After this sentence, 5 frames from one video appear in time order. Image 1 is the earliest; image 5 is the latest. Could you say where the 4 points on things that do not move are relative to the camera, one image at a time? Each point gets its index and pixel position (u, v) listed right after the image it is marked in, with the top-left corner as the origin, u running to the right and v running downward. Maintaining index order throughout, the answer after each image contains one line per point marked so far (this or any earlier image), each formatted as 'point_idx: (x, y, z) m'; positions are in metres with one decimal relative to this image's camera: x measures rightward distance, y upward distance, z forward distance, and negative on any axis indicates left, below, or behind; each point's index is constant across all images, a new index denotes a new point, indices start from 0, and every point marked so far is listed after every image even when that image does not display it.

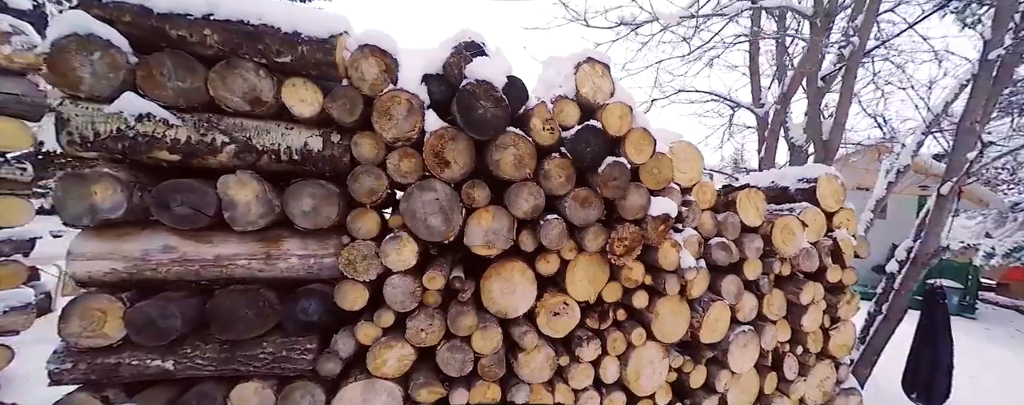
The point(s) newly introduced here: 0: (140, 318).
0: (-1.4, -0.4, +1.4) m
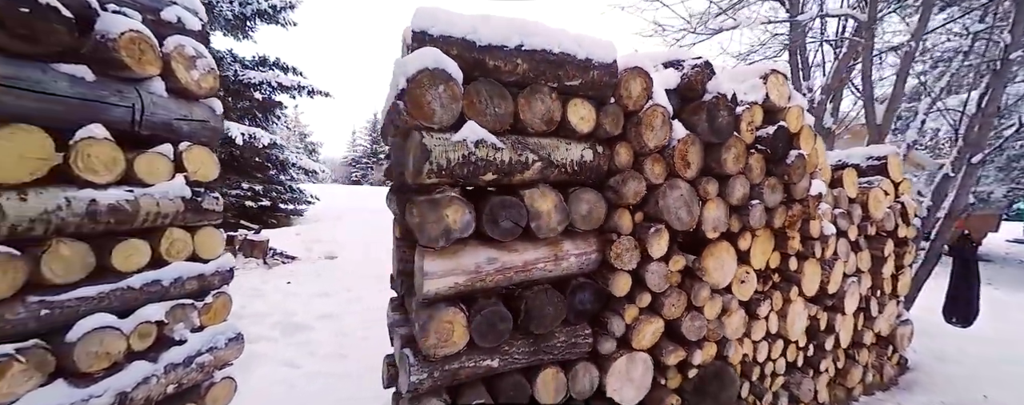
0: (-0.1, -0.5, +1.6) m
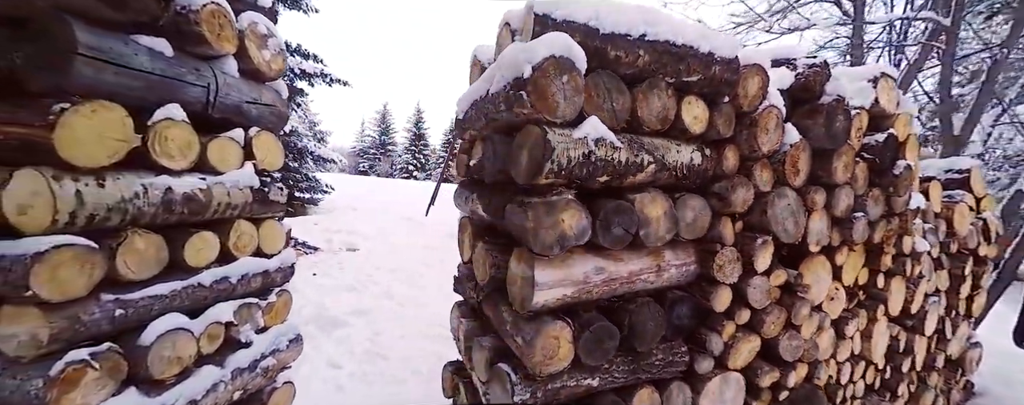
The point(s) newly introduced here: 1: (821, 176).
0: (+0.3, -0.5, +1.4) m
1: (+1.5, +0.1, +1.8) m
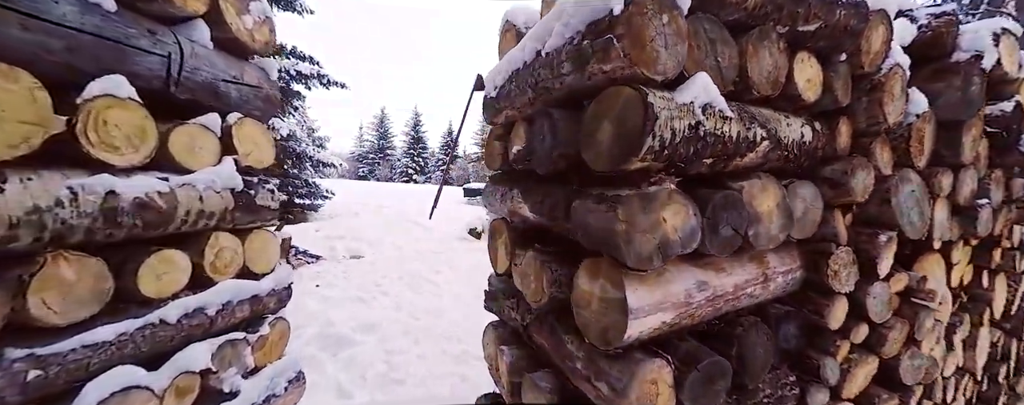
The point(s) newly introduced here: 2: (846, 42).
0: (+0.5, -0.5, +1.0) m
1: (+1.7, +0.2, +1.5) m
2: (+1.1, +0.5, +1.2) m
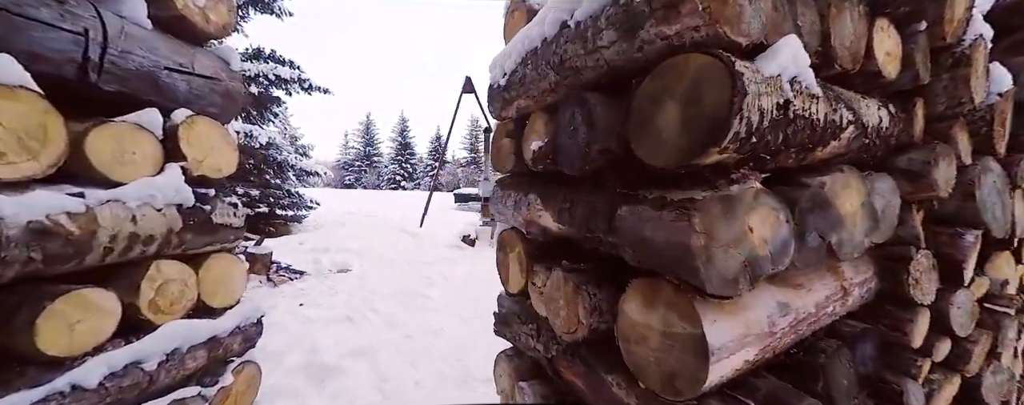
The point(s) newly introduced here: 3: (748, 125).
0: (+0.6, -0.5, +0.8) m
1: (+1.7, +0.2, +1.3) m
2: (+1.1, +0.5, +1.0) m
3: (+0.4, +0.1, +0.7) m
